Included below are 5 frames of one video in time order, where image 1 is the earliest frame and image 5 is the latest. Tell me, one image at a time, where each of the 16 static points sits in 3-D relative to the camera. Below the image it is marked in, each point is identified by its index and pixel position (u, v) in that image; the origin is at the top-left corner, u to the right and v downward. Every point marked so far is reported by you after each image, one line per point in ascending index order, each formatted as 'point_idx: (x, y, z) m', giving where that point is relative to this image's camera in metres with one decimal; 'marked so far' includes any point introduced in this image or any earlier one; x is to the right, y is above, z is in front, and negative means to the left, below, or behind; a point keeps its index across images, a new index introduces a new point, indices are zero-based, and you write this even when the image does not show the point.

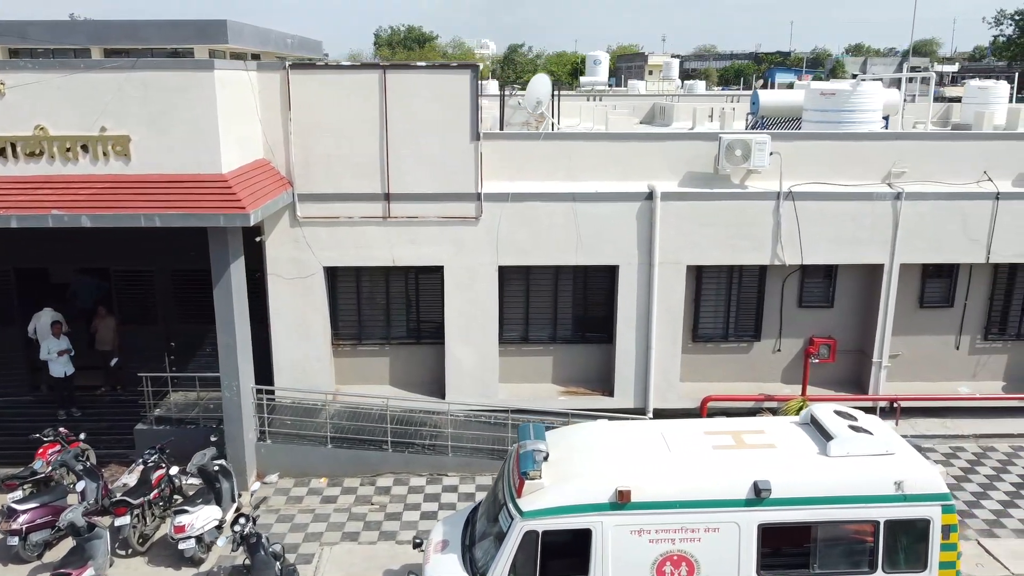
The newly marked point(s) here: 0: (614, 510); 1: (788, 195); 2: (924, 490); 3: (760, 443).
0: (+0.8, -1.7, +6.8) m
1: (+3.6, +1.2, +11.7) m
2: (+3.1, -1.5, +6.8) m
3: (+2.0, -1.3, +7.4) m
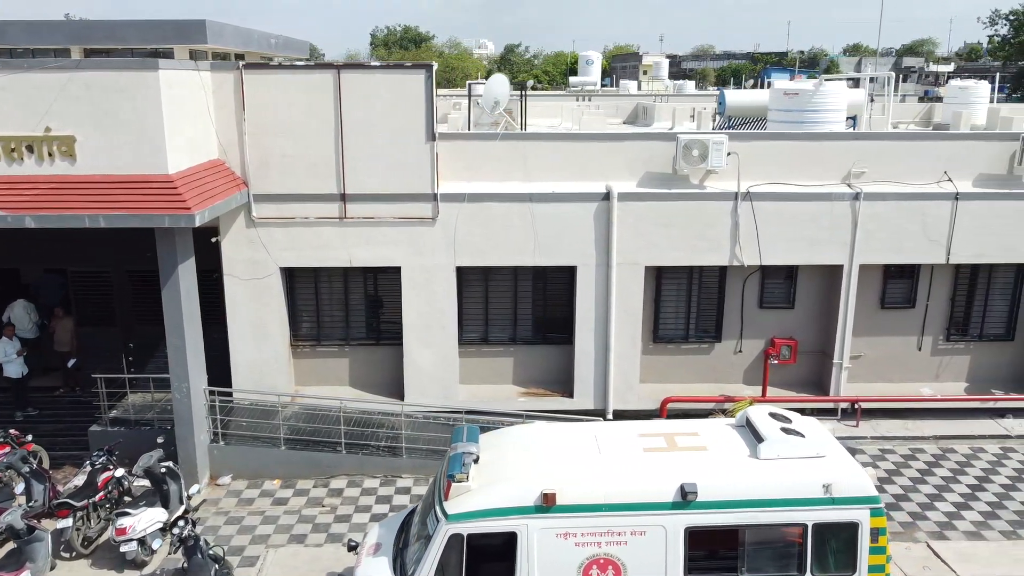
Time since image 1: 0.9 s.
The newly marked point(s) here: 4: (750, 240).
0: (+0.2, -1.7, +6.7) m
1: (+3.0, +1.2, +11.6) m
2: (+2.6, -1.6, +6.8) m
3: (+1.5, -1.3, +7.3) m
4: (+3.1, +0.6, +11.8) m
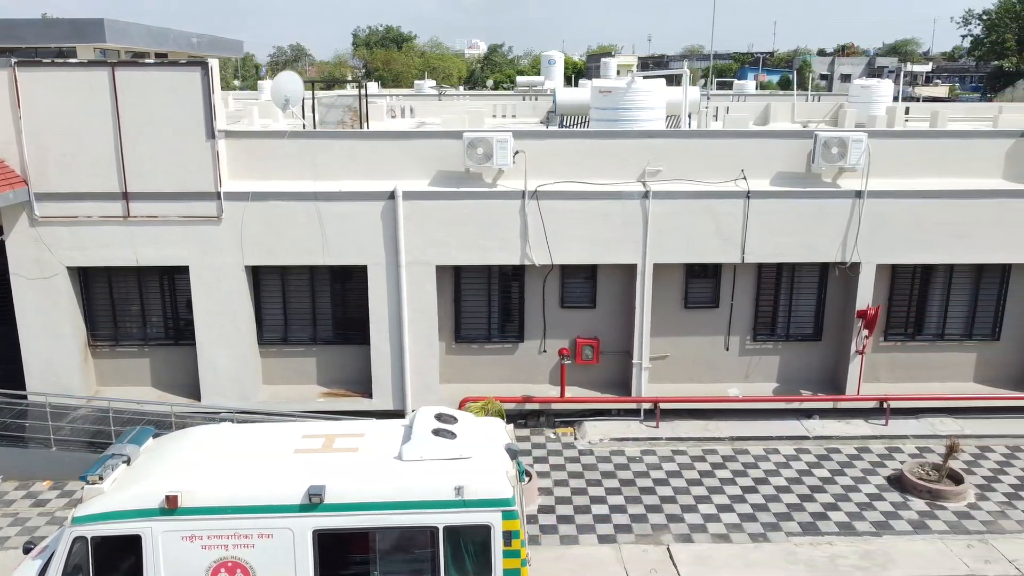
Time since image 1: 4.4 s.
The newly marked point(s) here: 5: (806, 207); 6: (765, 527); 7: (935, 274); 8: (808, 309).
0: (-2.6, -1.7, +6.6) m
1: (+0.3, +1.2, +11.5) m
2: (-0.2, -1.5, +6.7) m
3: (-1.3, -1.3, +7.2) m
4: (+0.4, +0.6, +11.7) m
5: (+3.8, +1.1, +11.7) m
6: (+2.8, -2.6, +9.9) m
7: (+5.9, +0.2, +12.5) m
8: (+4.2, -0.3, +12.6) m
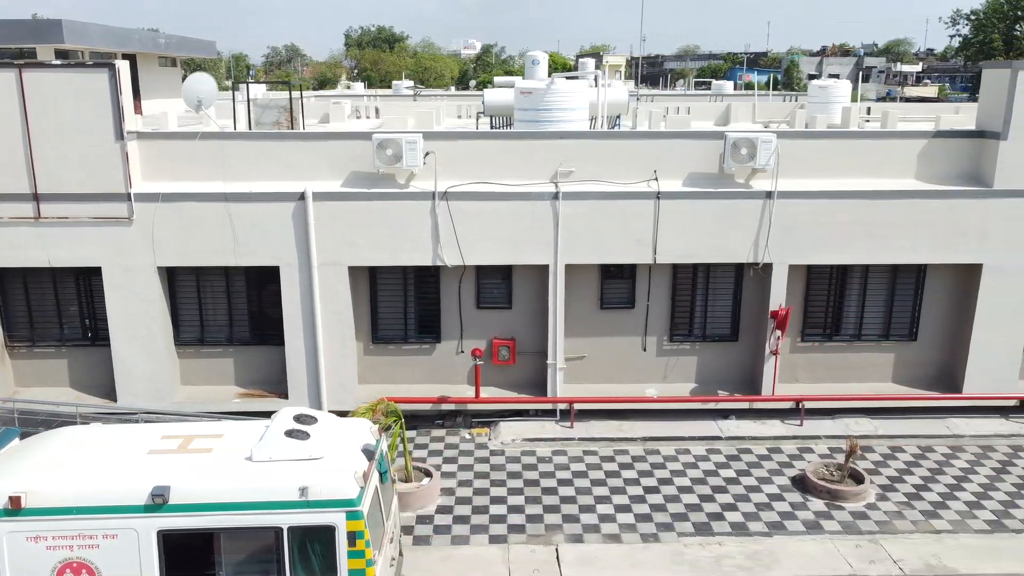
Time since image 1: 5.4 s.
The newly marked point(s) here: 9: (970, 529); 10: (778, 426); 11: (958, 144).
0: (-3.7, -1.7, +6.7) m
1: (-0.9, +1.2, +11.6) m
2: (-1.4, -1.6, +6.7) m
3: (-2.5, -1.3, +7.2) m
4: (-0.8, +0.6, +11.7) m
5: (+2.7, +1.1, +11.7) m
6: (+1.6, -2.6, +9.9) m
7: (+4.7, +0.2, +12.5) m
8: (+3.0, -0.3, +12.6) m
9: (+5.0, -2.7, +9.8) m
10: (+3.7, -1.9, +12.3) m
11: (+6.1, +2.0, +12.2) m
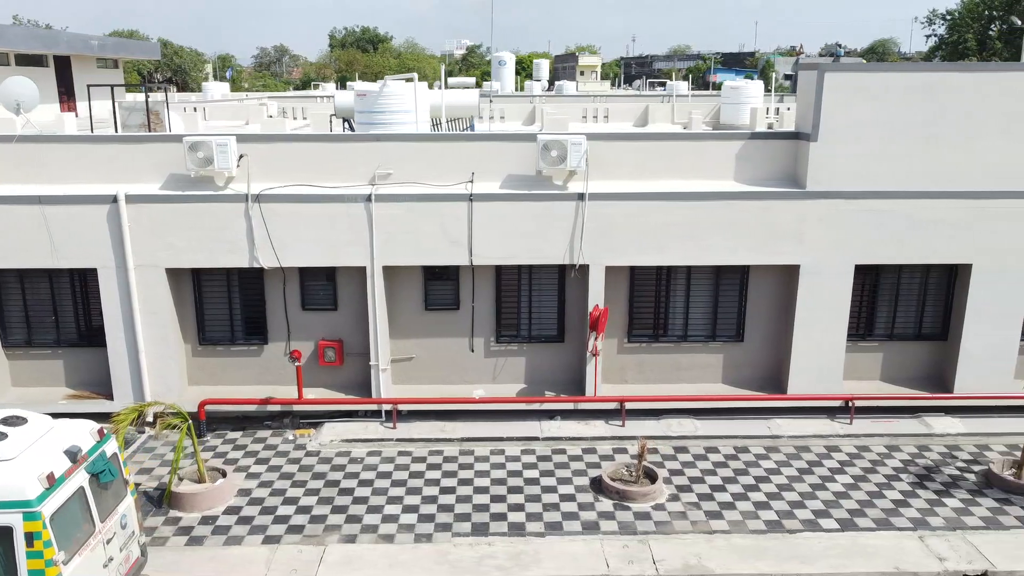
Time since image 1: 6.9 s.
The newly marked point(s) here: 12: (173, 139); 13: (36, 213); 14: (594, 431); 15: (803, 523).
0: (-6.2, -1.7, +6.7) m
1: (-3.4, +1.2, +11.6) m
2: (-3.8, -1.6, +6.8) m
3: (-4.9, -1.3, +7.3) m
4: (-3.2, +0.6, +11.8) m
5: (+0.2, +1.0, +11.8) m
6: (-0.8, -2.7, +10.0) m
7: (+2.3, +0.2, +12.6) m
8: (+0.5, -0.3, +12.6) m
9: (+2.6, -2.7, +9.9) m
10: (+1.2, -1.9, +12.4) m
11: (+3.6, +2.0, +12.2) m
12: (-4.5, +2.0, +12.0) m
13: (-6.2, +1.0, +11.7) m
14: (+1.1, -2.0, +12.3) m
15: (+3.3, -2.6, +10.1) m
